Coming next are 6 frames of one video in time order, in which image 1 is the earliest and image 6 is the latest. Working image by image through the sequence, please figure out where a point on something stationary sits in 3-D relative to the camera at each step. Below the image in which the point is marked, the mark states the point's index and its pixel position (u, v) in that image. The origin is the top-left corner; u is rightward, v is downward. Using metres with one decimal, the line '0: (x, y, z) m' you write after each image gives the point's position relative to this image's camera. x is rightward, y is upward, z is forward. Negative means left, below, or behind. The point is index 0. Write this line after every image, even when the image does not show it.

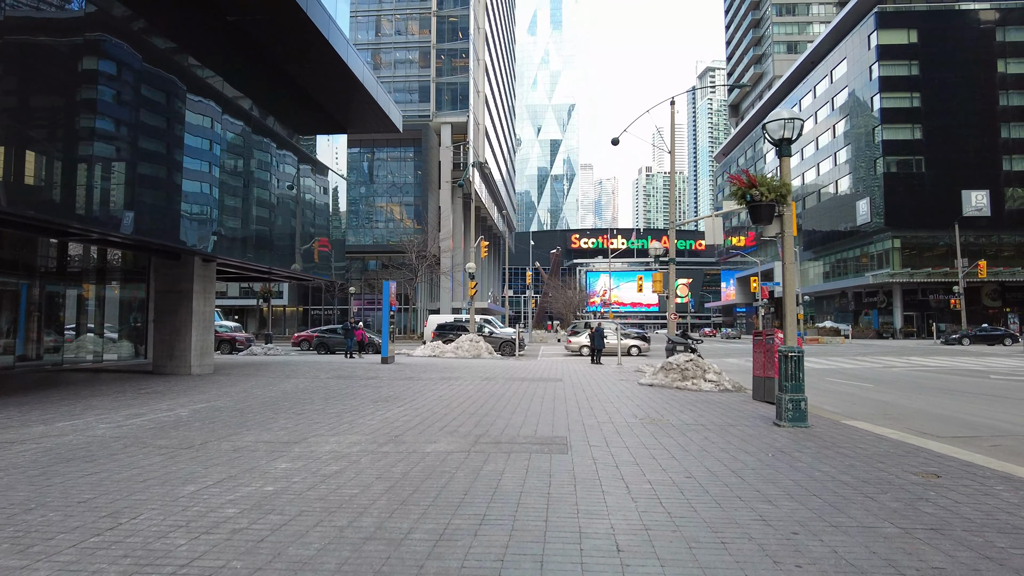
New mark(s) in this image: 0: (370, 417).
0: (-1.9, -1.7, +8.5) m
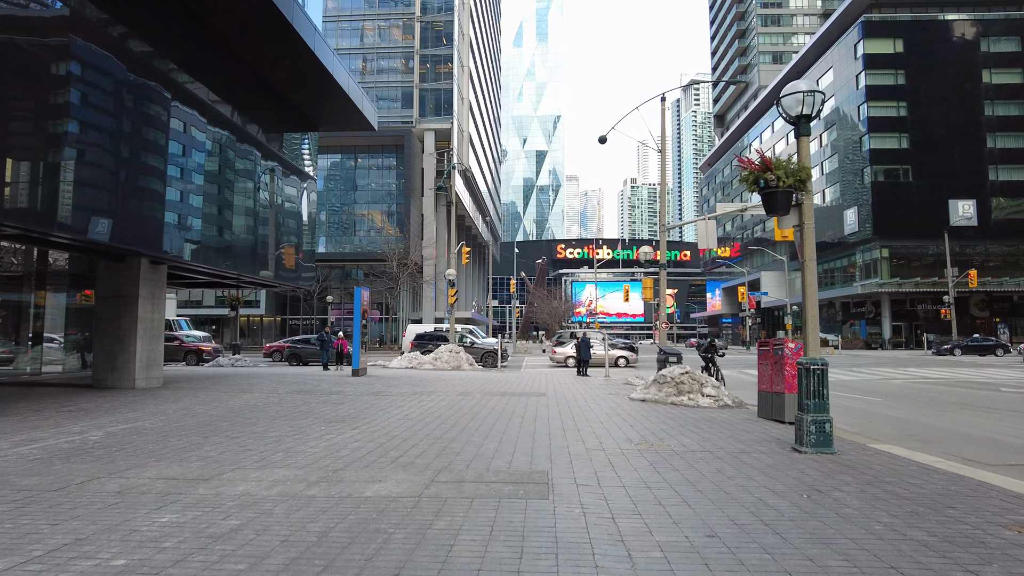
0: (-2.2, -1.7, +7.2) m
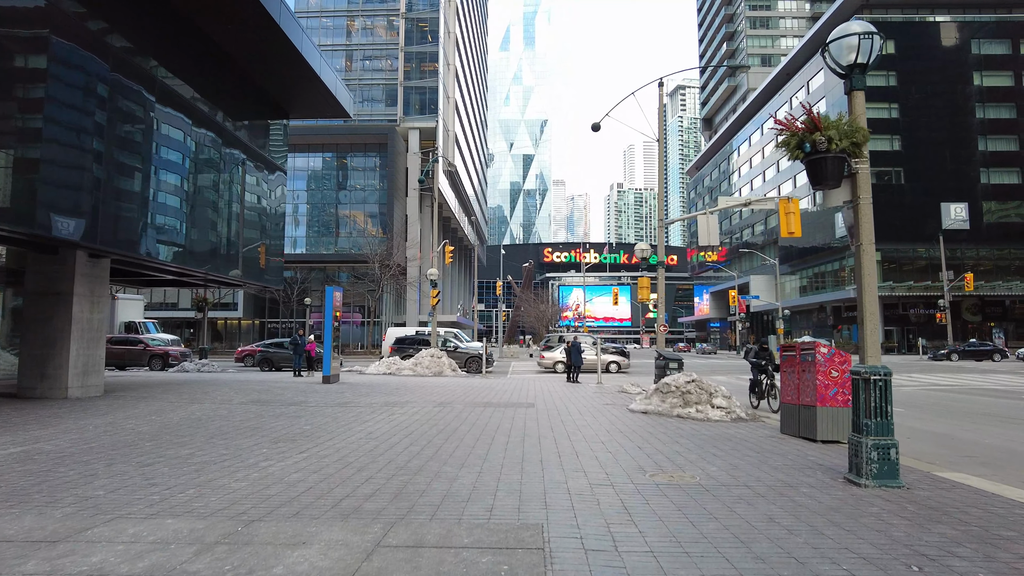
0: (-2.4, -1.6, +5.6) m
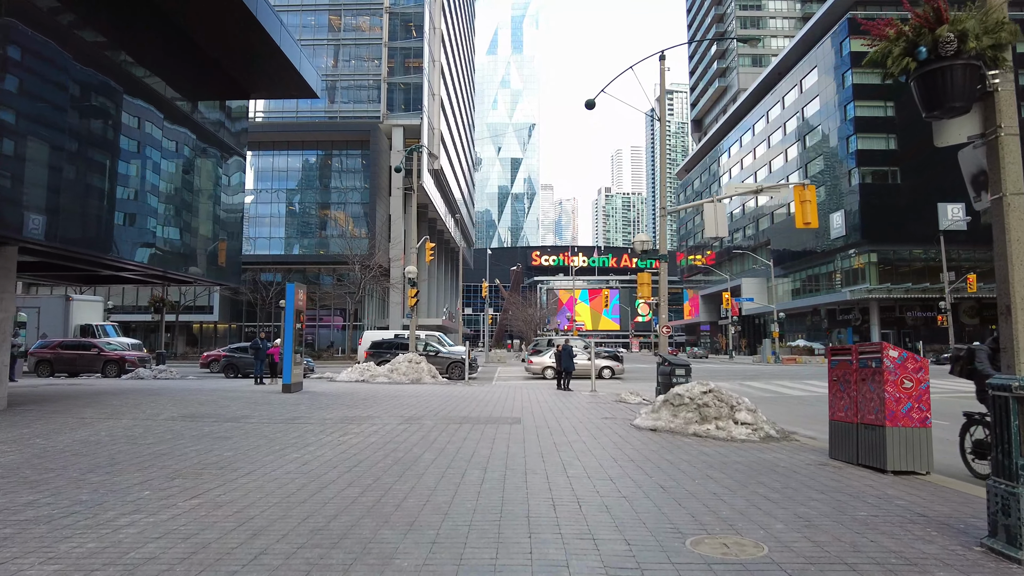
0: (-2.5, -1.5, +3.6) m
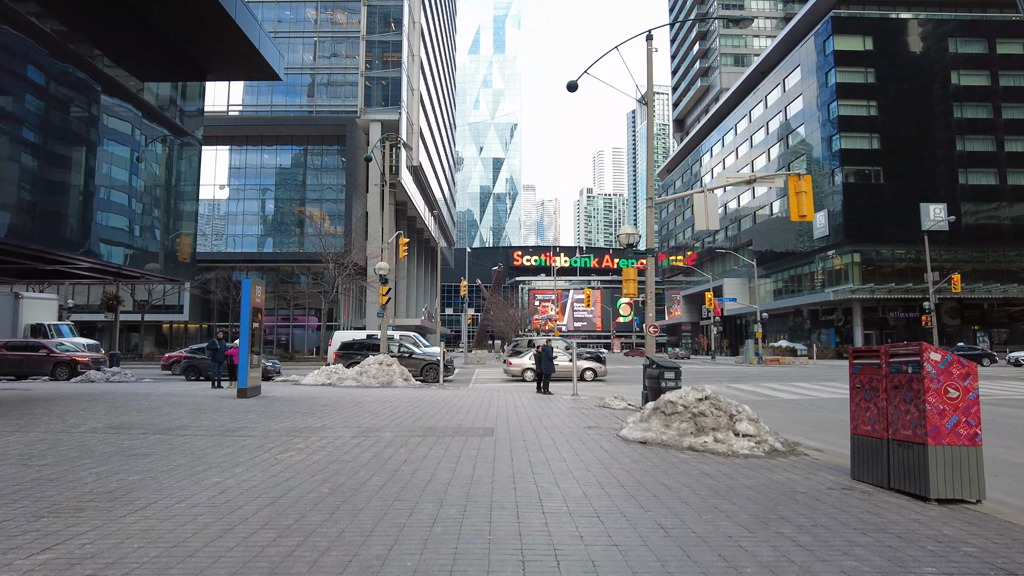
0: (-2.7, -1.4, +2.4) m
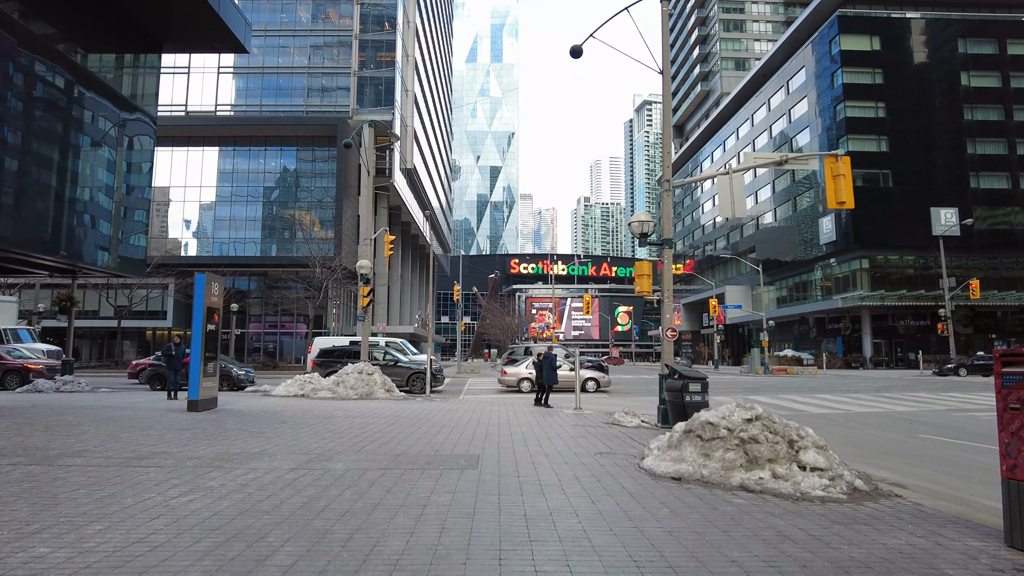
0: (-2.8, -1.1, +0.4) m
